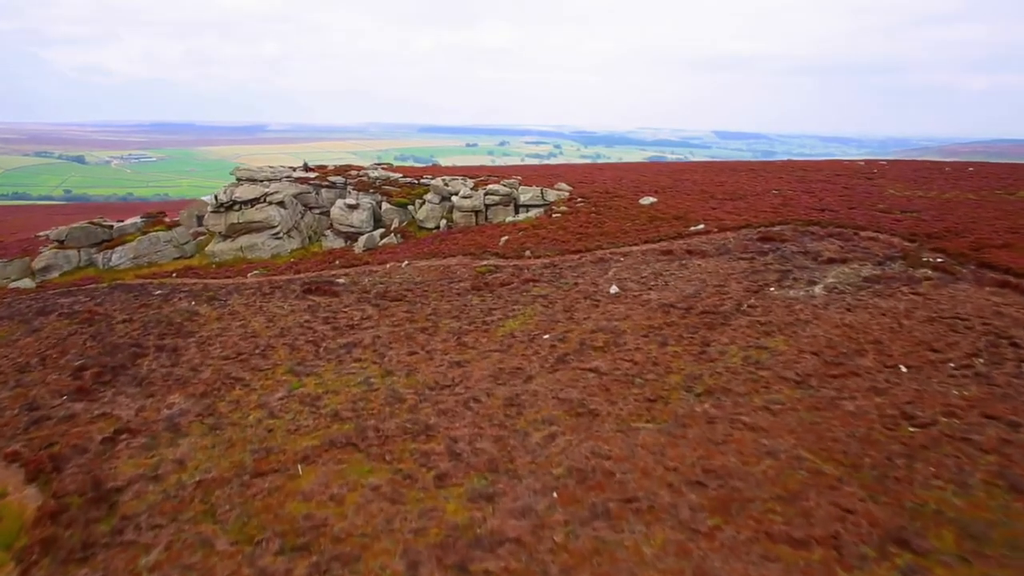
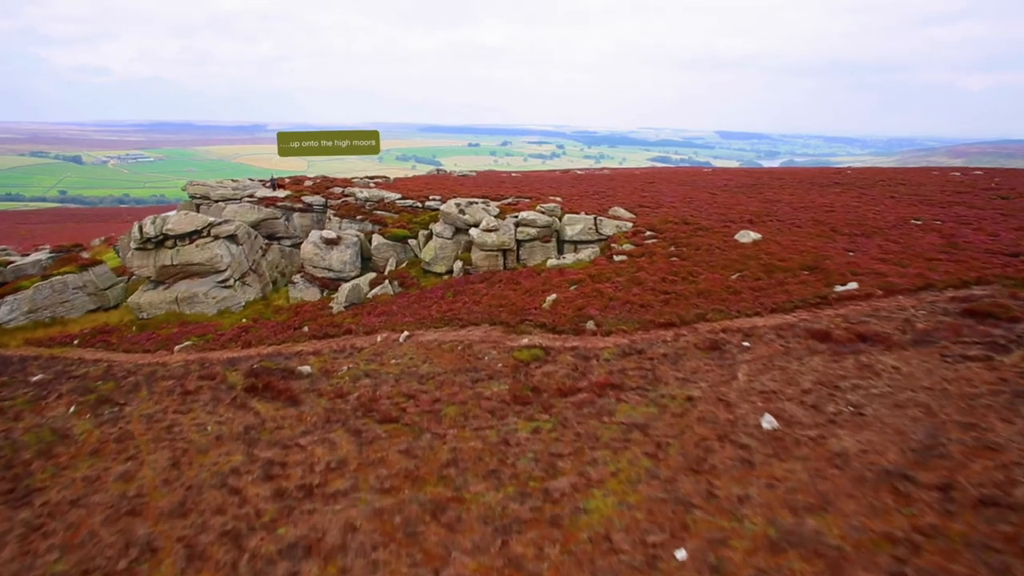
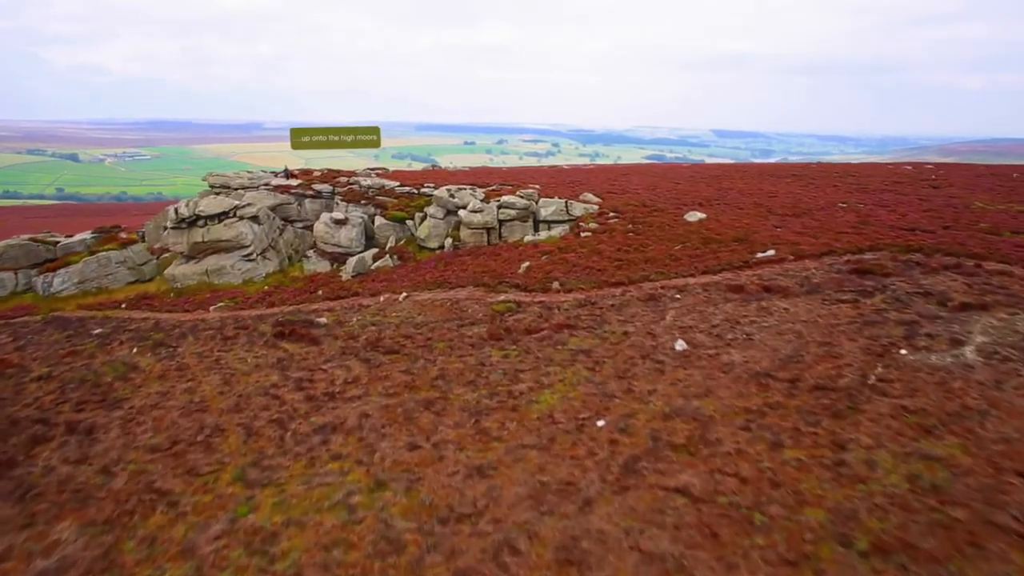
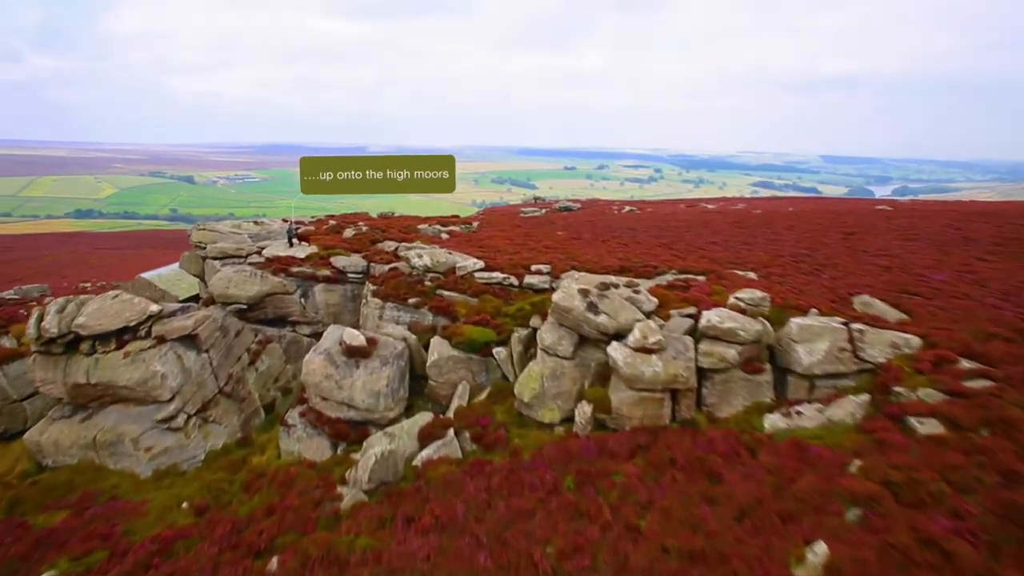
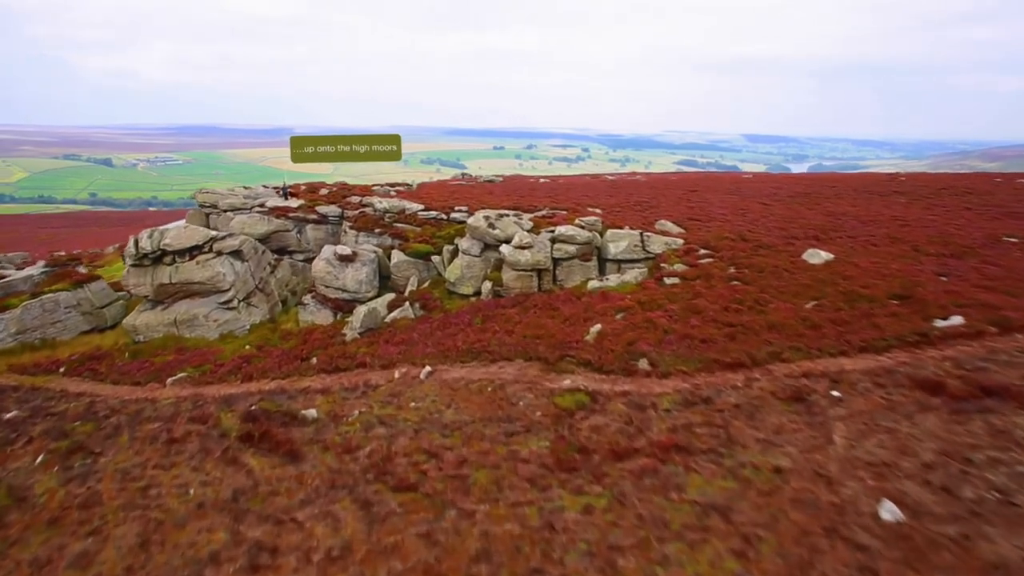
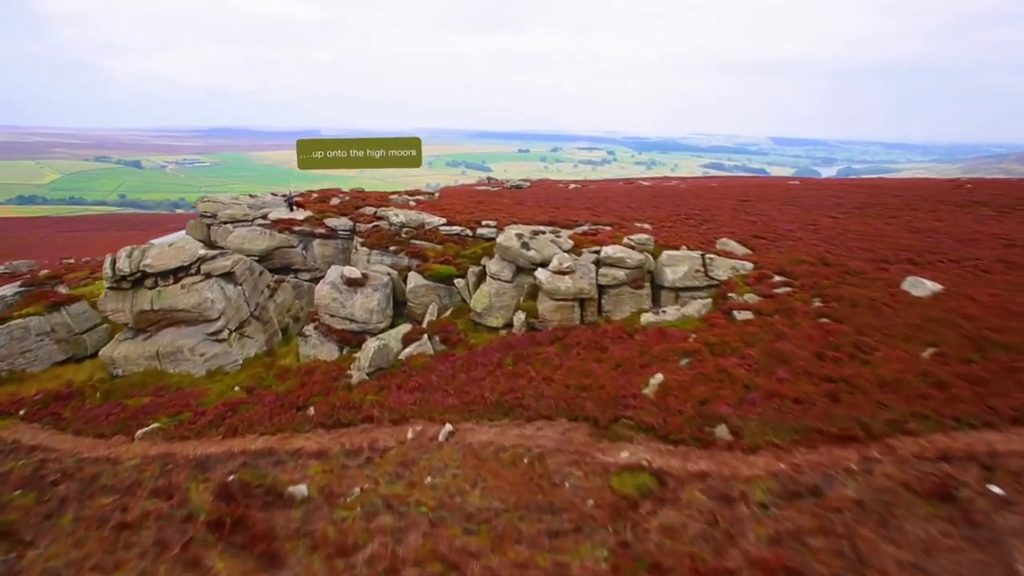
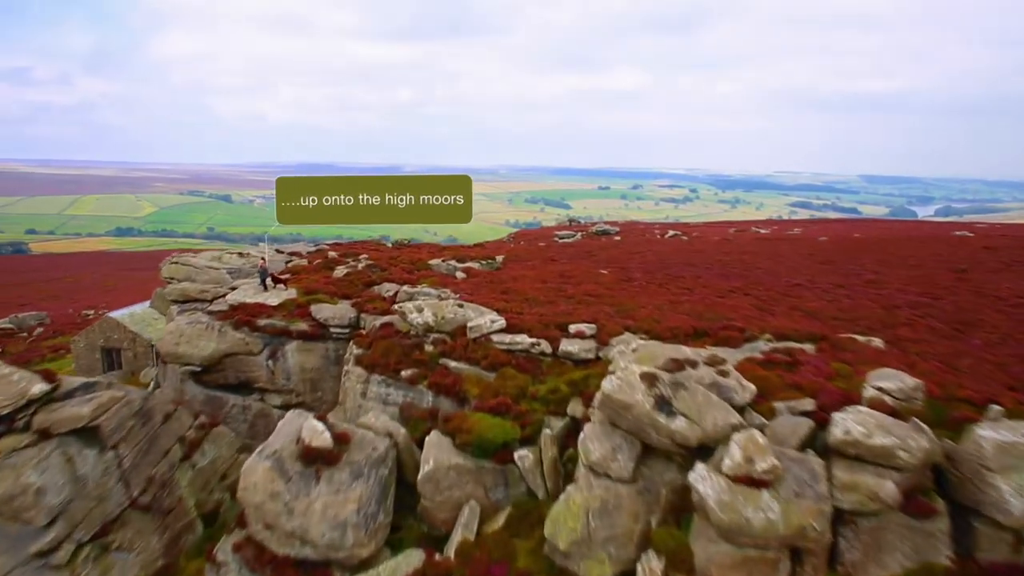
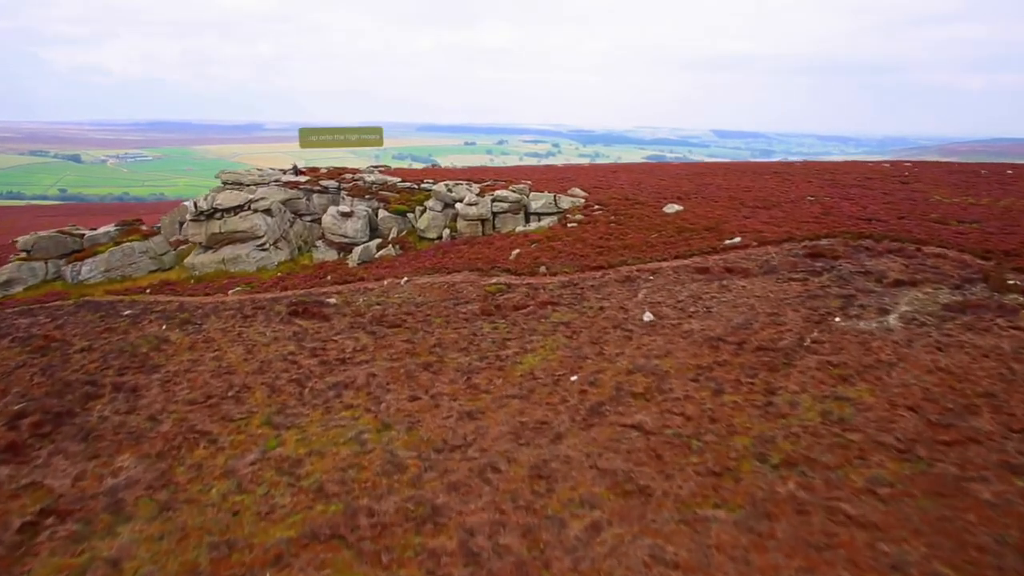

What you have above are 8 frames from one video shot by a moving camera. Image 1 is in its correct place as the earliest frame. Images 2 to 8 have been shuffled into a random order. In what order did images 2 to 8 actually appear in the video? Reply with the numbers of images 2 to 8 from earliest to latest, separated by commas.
8, 3, 2, 5, 6, 4, 7
